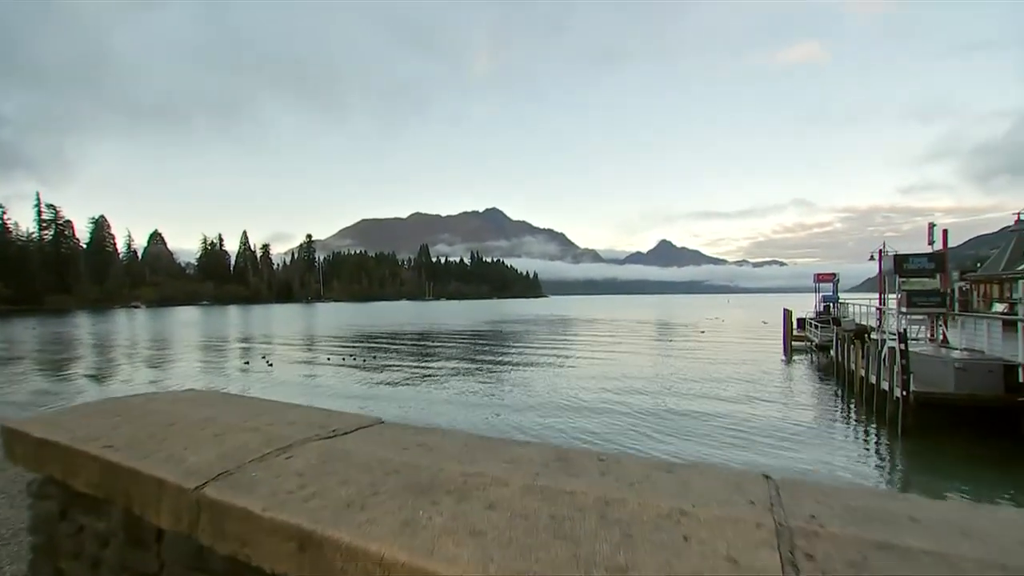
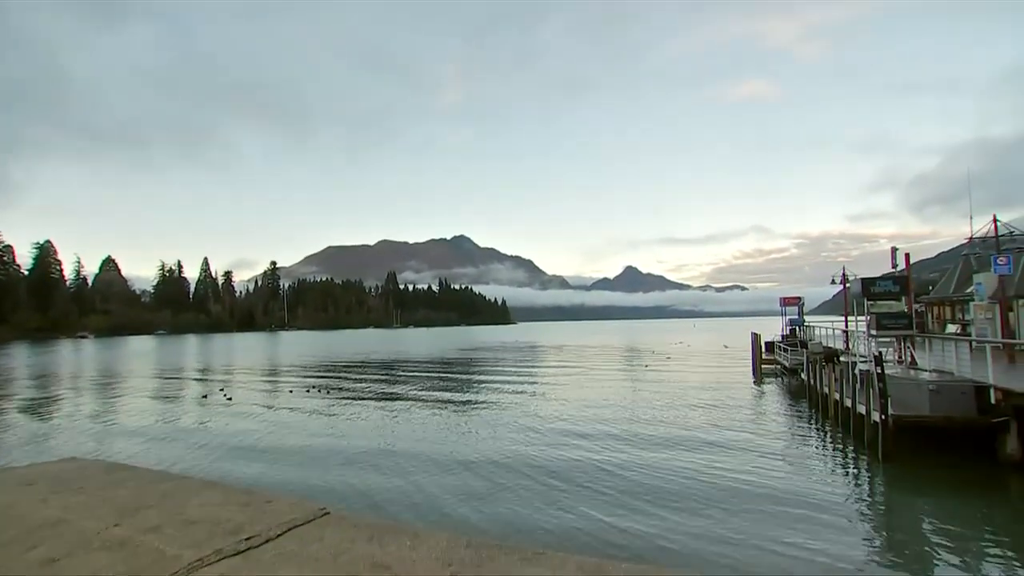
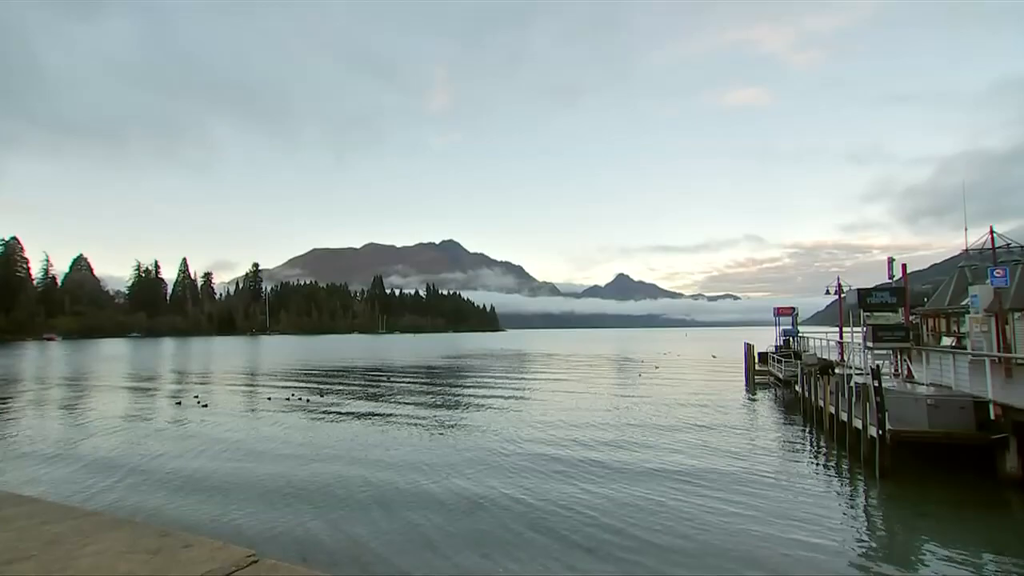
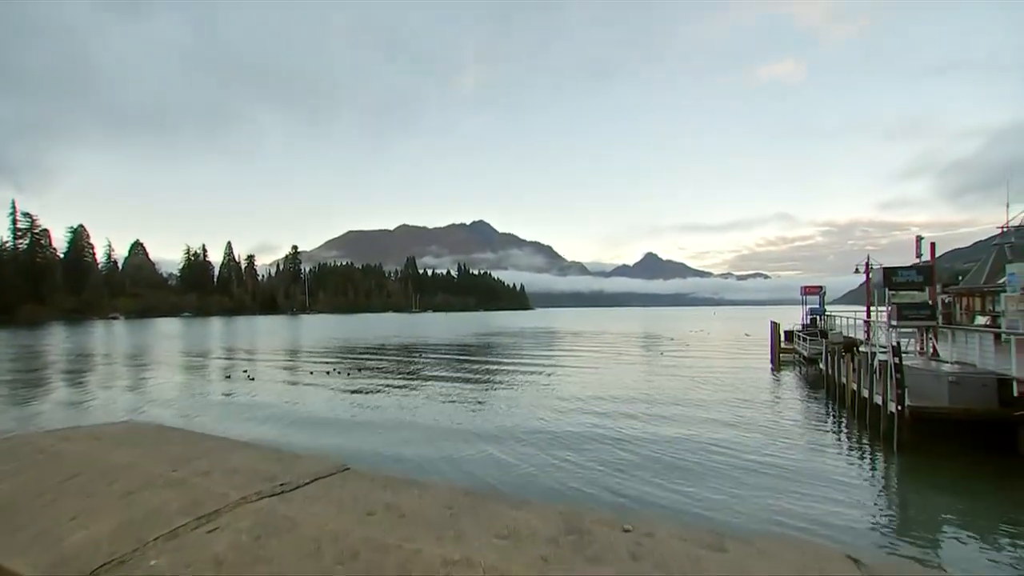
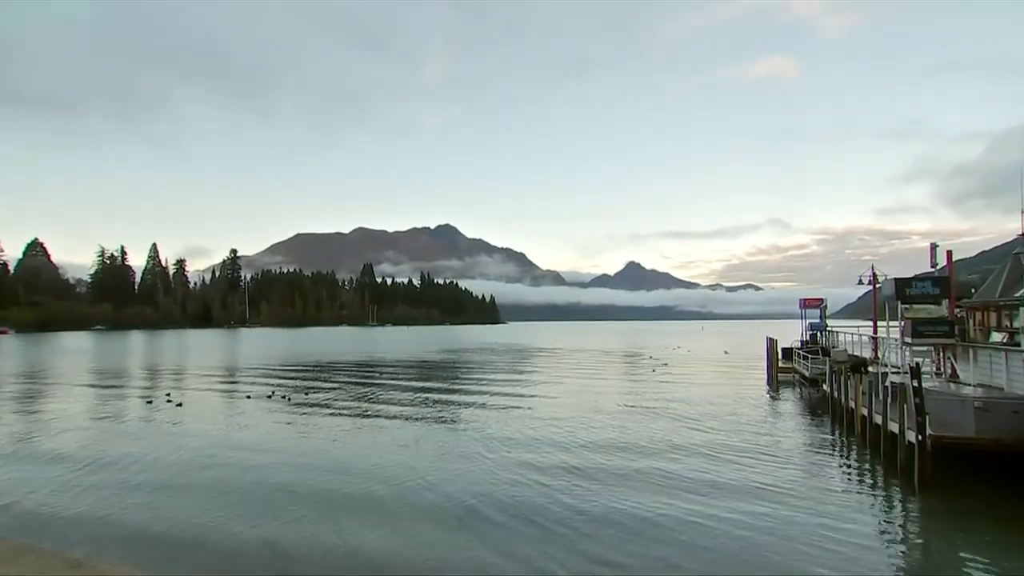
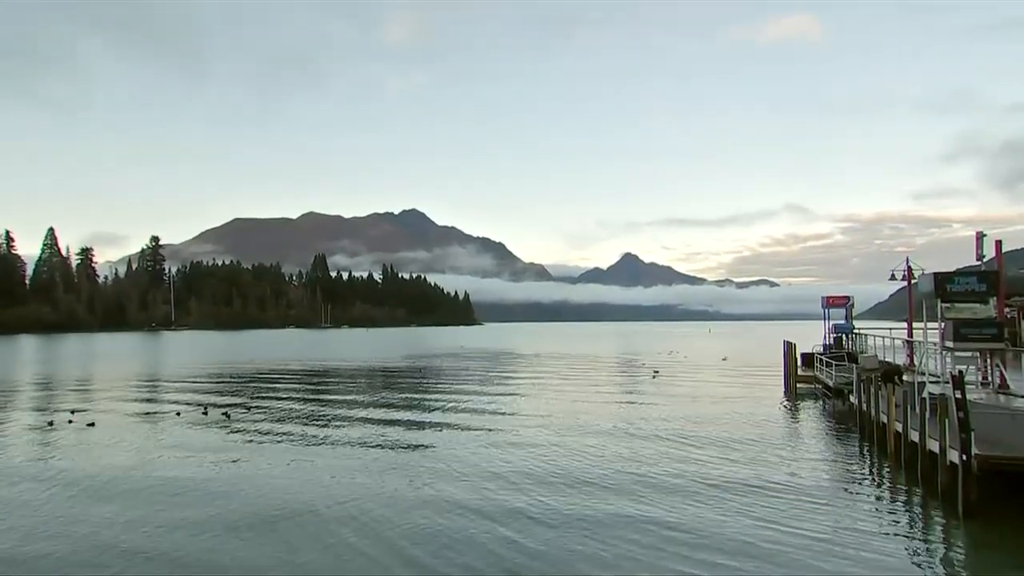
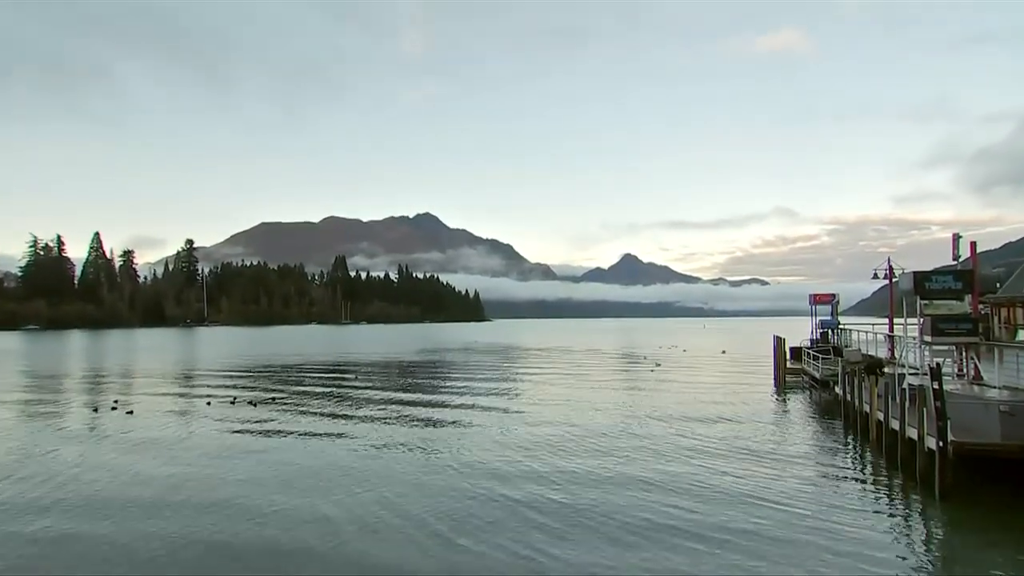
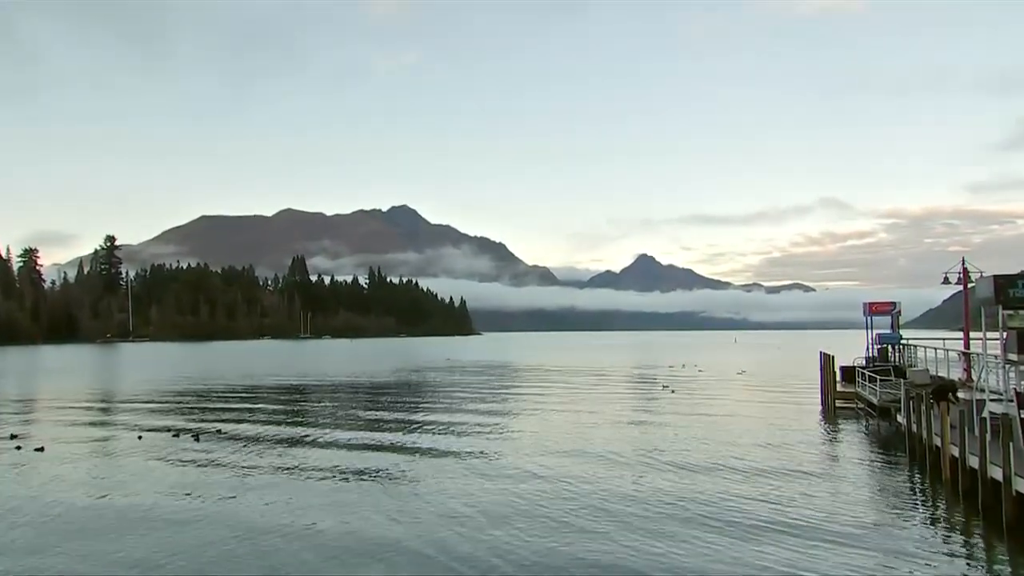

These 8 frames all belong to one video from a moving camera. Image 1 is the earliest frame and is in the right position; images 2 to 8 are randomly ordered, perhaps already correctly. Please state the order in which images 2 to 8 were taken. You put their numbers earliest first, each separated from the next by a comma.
4, 2, 3, 5, 7, 6, 8
